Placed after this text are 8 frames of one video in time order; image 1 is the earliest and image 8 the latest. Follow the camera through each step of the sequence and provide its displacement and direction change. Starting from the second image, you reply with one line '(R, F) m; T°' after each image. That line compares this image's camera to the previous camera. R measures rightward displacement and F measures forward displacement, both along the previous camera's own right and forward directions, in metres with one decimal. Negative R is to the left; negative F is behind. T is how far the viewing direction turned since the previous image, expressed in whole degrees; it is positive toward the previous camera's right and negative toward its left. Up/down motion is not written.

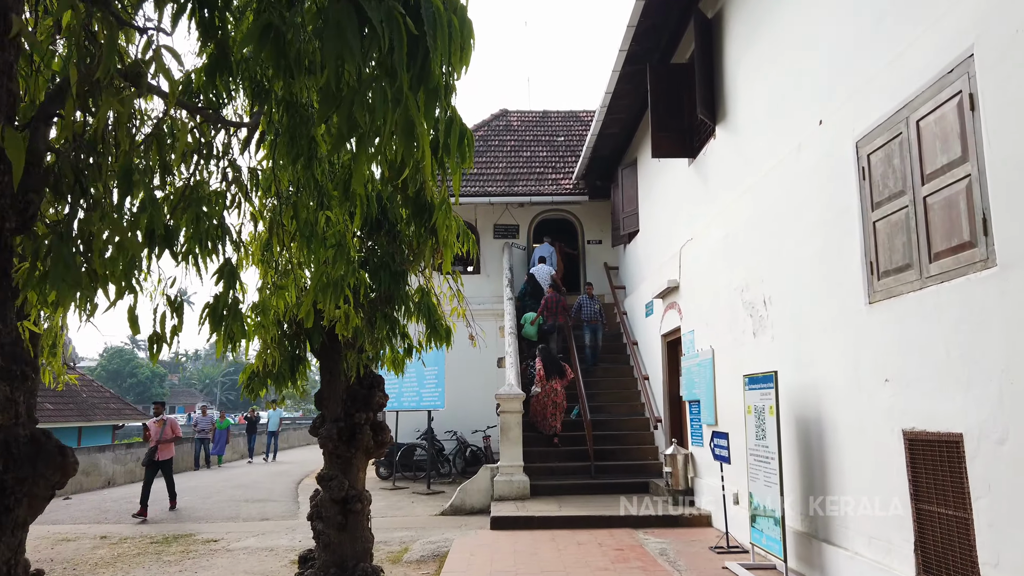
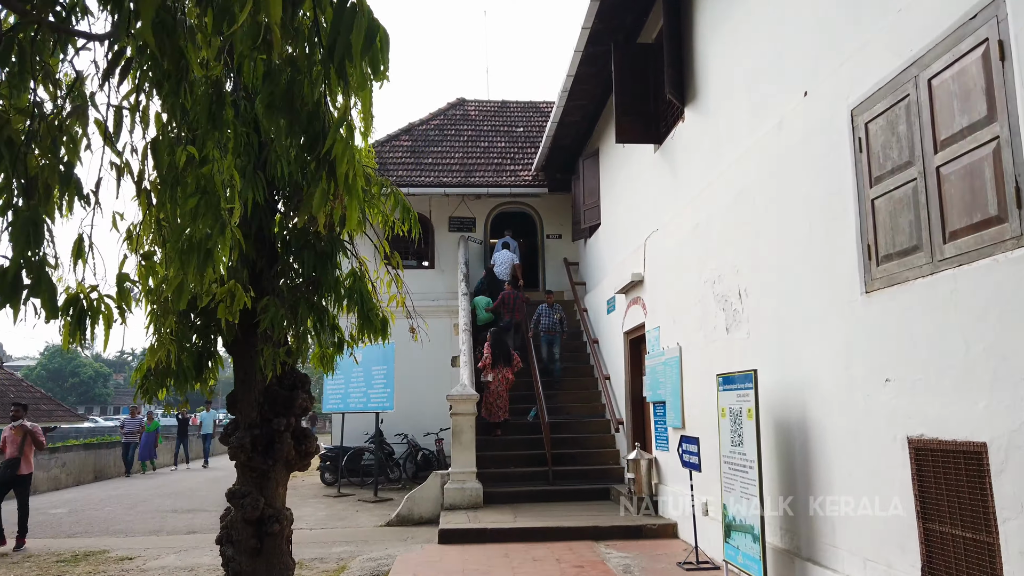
(+0.1, +0.7) m; +3°
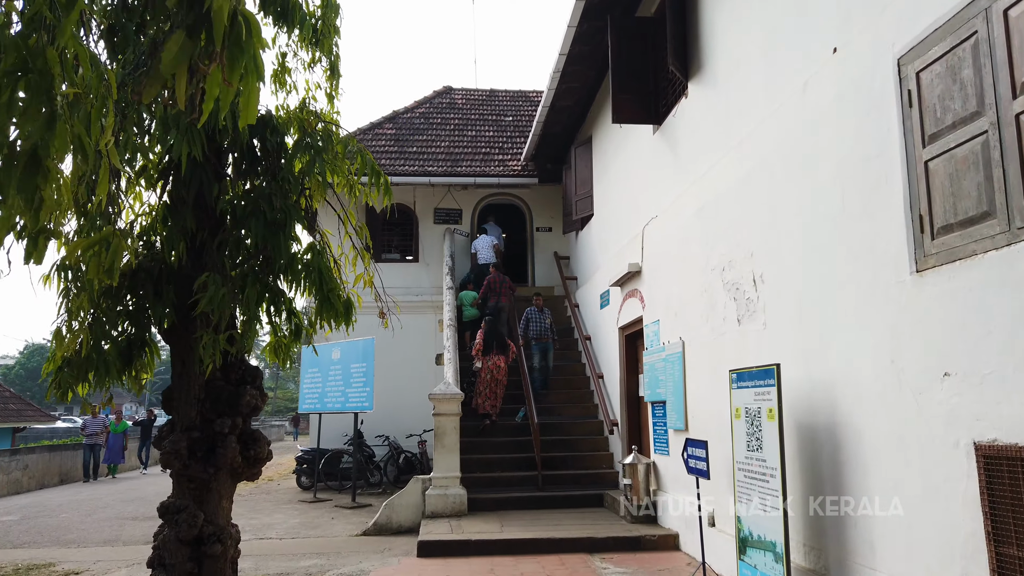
(0.0, +0.7) m; +1°
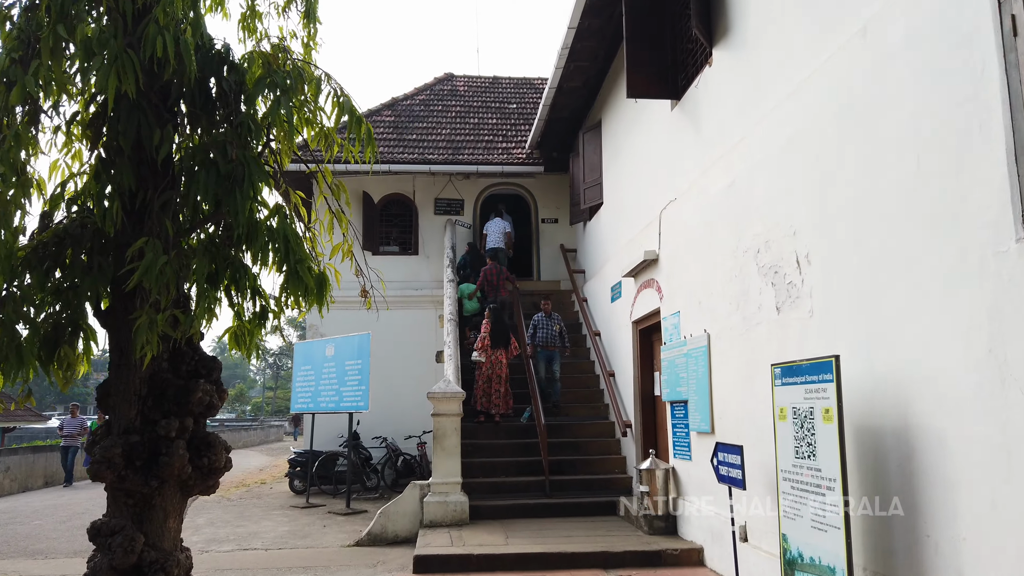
(0.0, +0.7) m; 0°
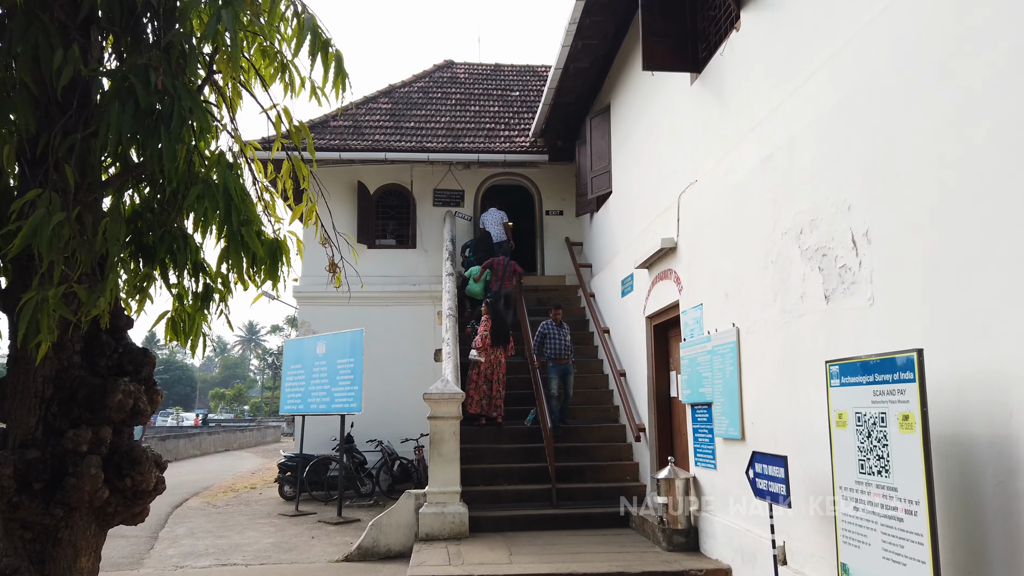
(0.0, +0.7) m; 0°
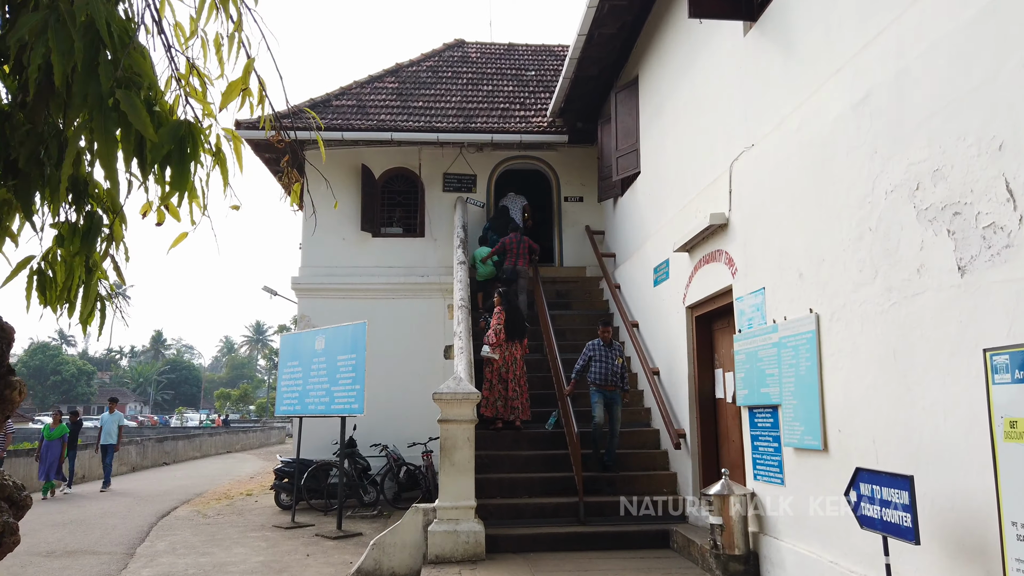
(-0.1, +1.0) m; -1°
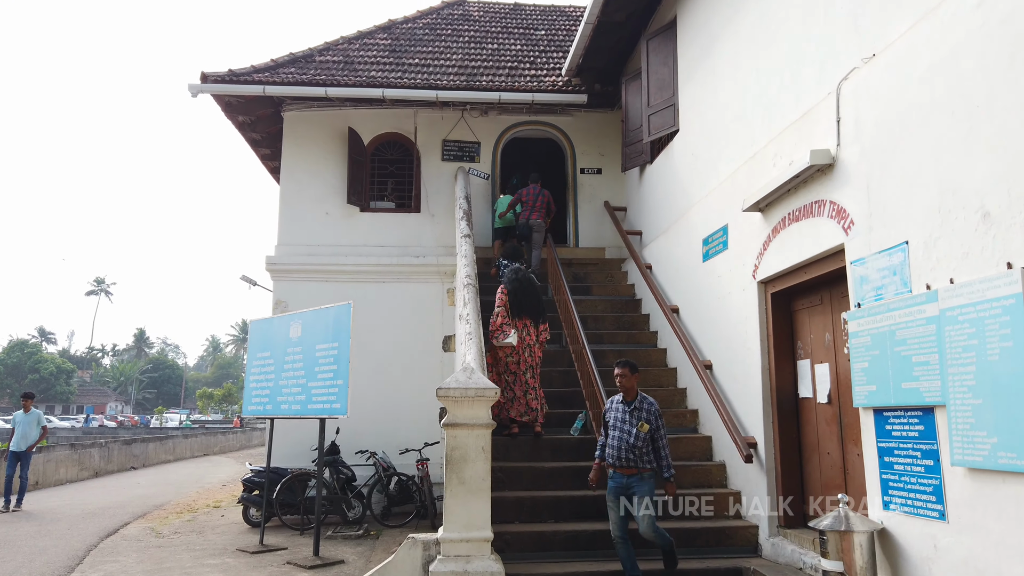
(-0.3, +1.5) m; +1°
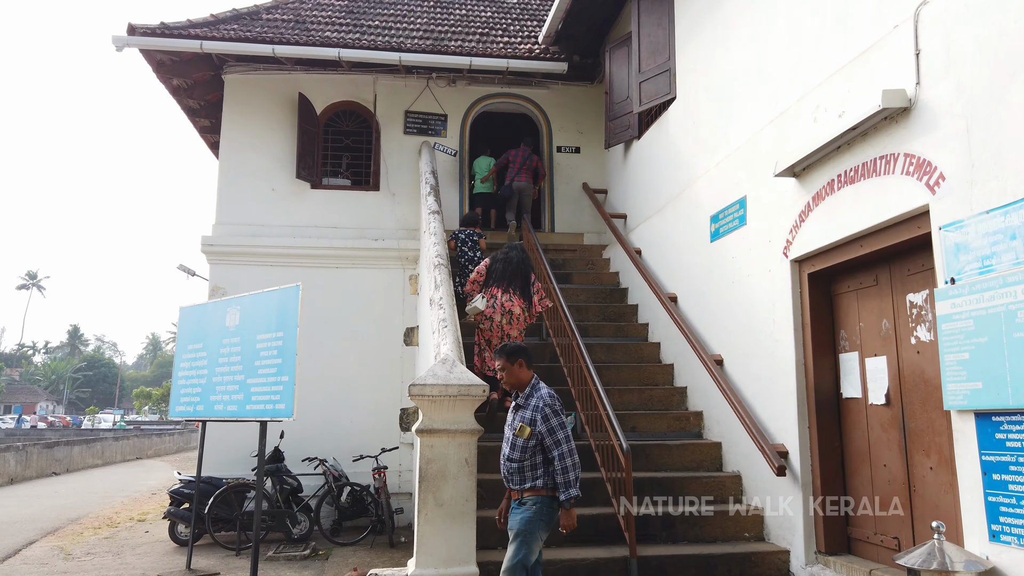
(-0.2, +1.0) m; +4°
